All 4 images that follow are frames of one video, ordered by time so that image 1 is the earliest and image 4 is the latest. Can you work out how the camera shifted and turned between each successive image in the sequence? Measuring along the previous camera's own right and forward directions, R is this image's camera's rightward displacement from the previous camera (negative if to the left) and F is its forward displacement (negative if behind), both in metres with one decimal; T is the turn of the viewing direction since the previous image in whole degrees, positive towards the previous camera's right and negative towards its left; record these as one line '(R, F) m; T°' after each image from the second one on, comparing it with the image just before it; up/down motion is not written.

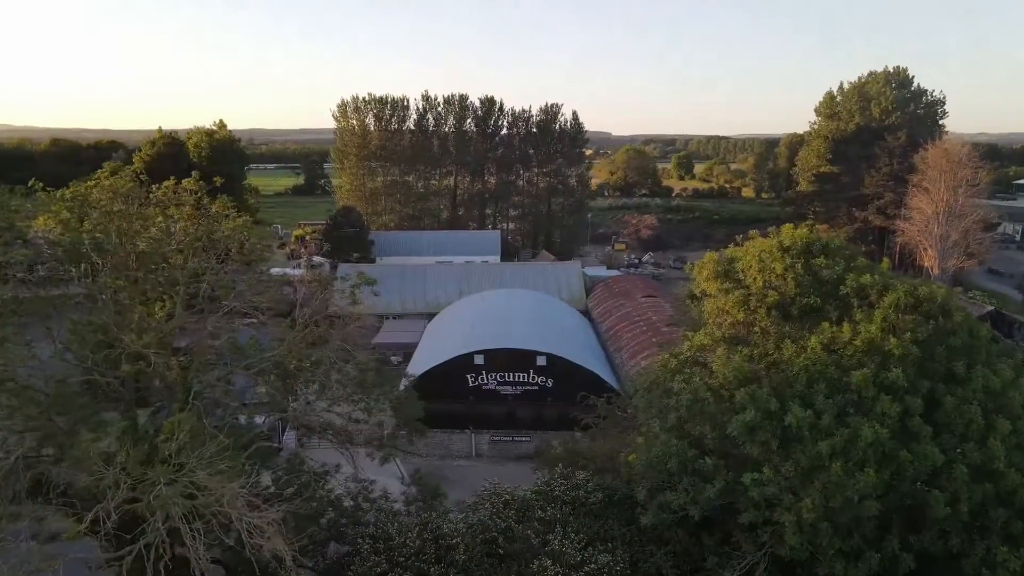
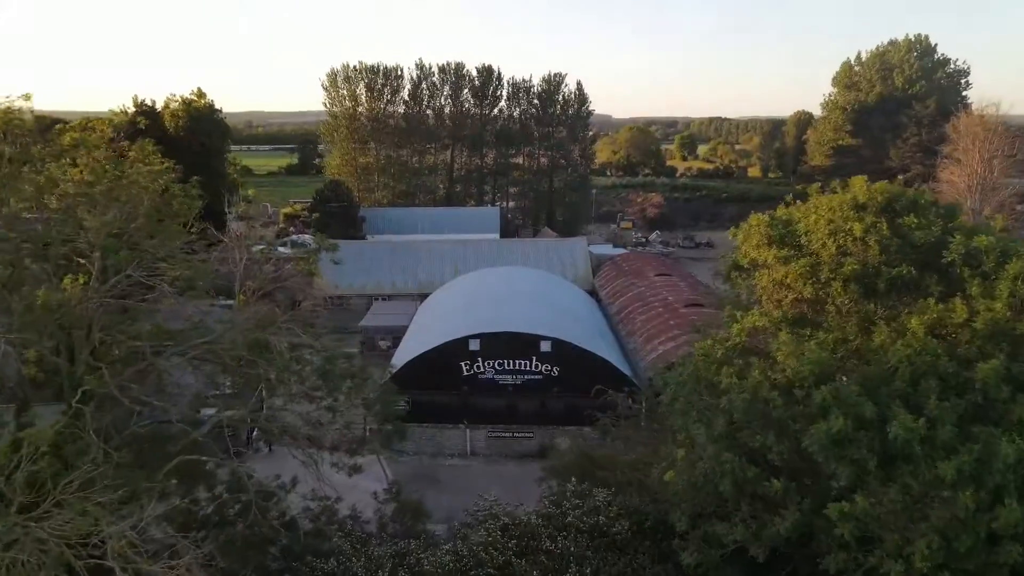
(0.0, +2.9) m; 0°
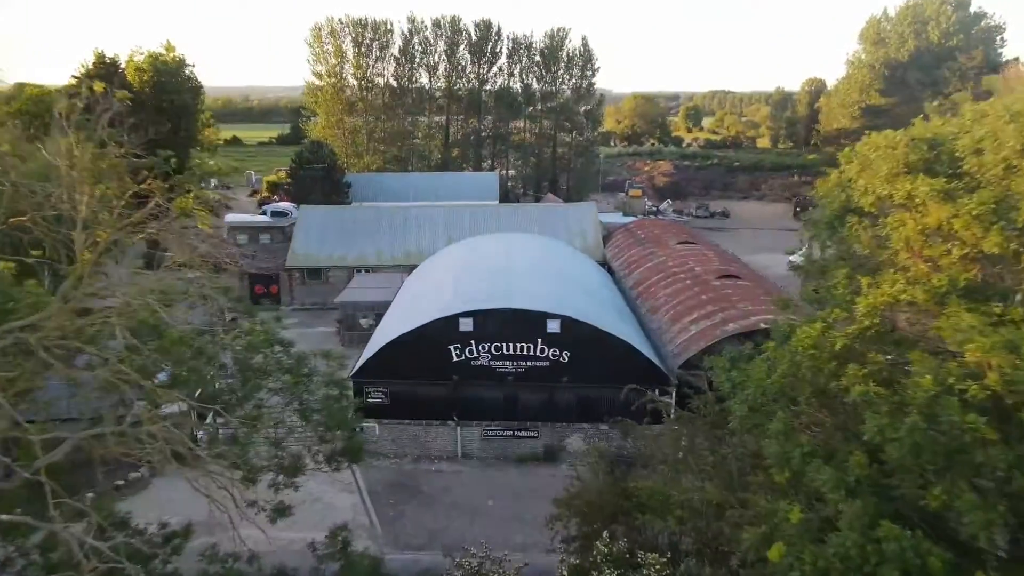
(0.0, +3.8) m; 0°
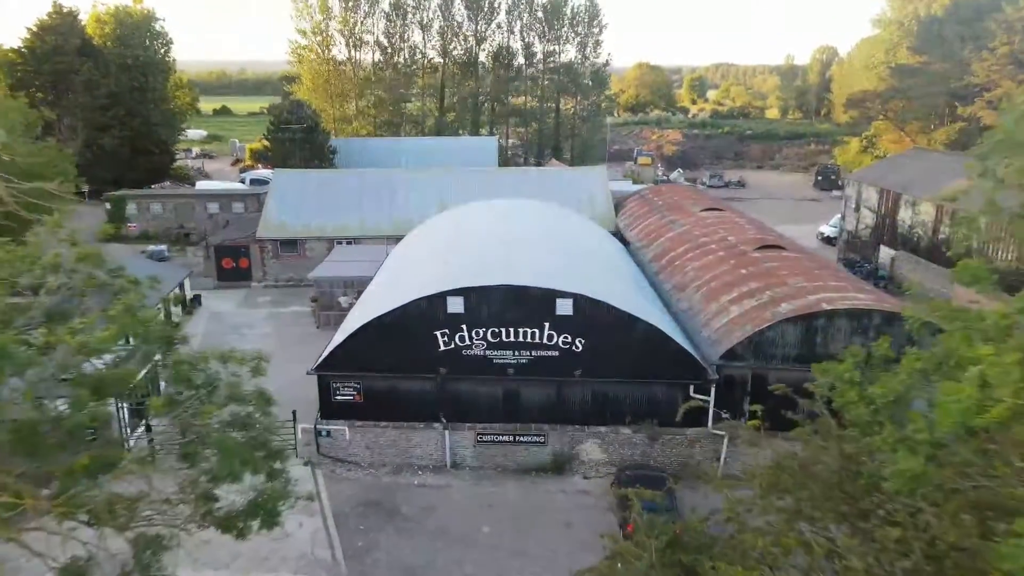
(0.0, +3.2) m; 0°
